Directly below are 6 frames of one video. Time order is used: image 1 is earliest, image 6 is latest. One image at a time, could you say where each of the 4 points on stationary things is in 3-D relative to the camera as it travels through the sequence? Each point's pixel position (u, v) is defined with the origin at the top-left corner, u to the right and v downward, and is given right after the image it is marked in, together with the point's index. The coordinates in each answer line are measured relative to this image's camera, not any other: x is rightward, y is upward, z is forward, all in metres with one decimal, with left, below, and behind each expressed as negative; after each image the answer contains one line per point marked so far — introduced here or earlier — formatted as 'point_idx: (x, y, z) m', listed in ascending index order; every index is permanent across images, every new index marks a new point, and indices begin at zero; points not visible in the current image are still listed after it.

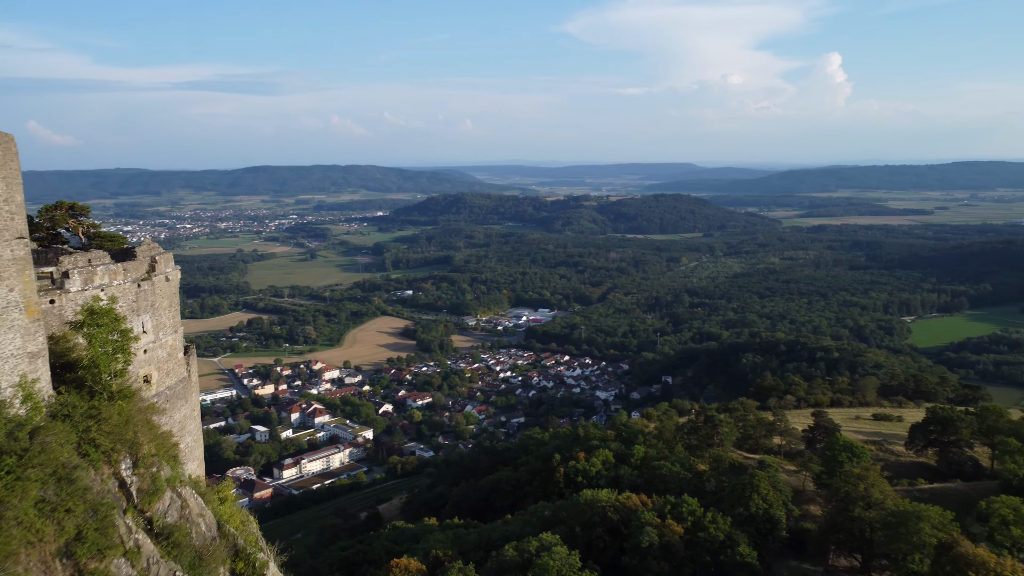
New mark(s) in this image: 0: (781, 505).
0: (+6.2, -4.8, +18.5) m
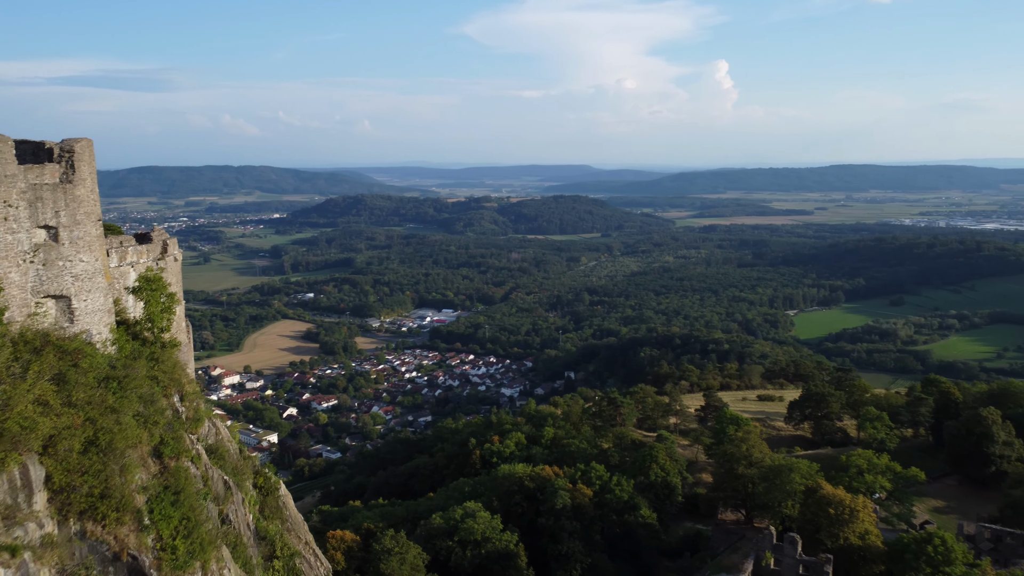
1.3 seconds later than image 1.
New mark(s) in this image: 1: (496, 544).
0: (+4.1, -4.6, +20.1) m
1: (-0.3, -5.5, +17.5) m
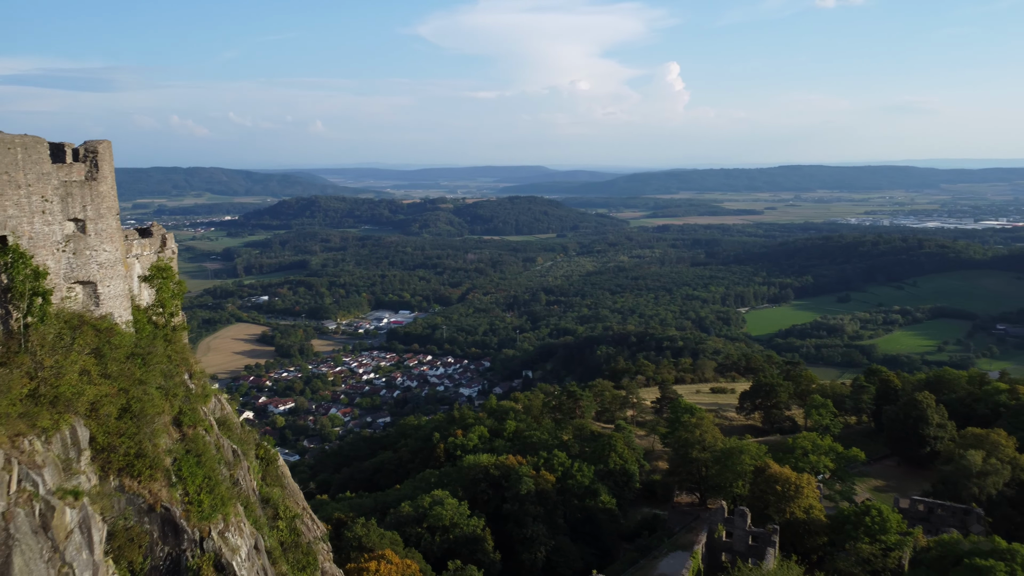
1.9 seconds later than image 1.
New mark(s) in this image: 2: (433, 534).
0: (+3.1, -4.5, +20.8) m
1: (-1.1, -5.5, +17.9) m
2: (-1.8, -5.5, +17.8) m
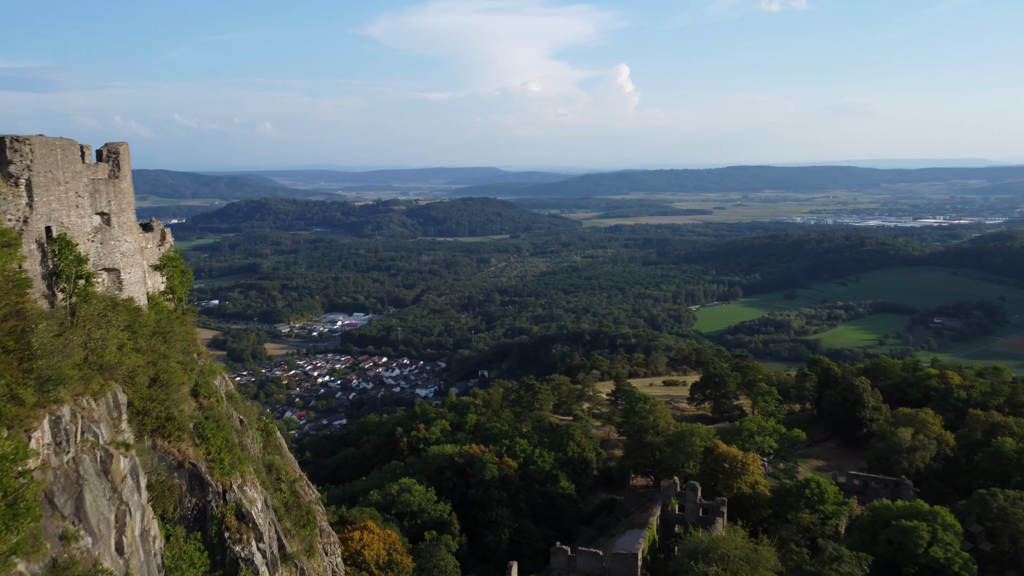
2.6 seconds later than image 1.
0: (+2.1, -4.4, +21.5) m
1: (-2.0, -5.4, +18.4) m
2: (-2.7, -5.5, +18.3) m
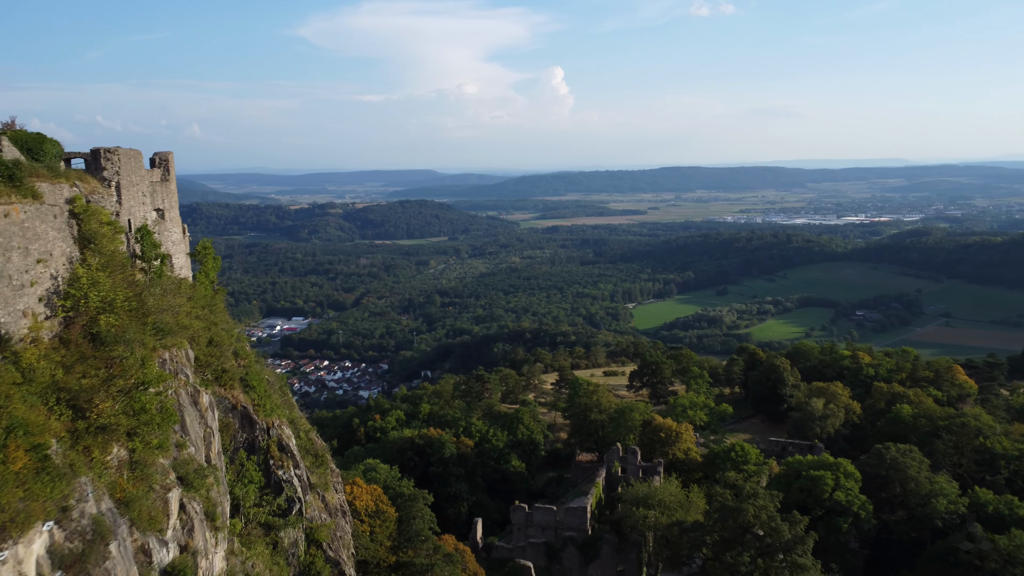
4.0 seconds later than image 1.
0: (+0.7, -4.3, +22.7) m
1: (-3.1, -5.3, +19.3) m
2: (-3.8, -5.4, +19.1) m
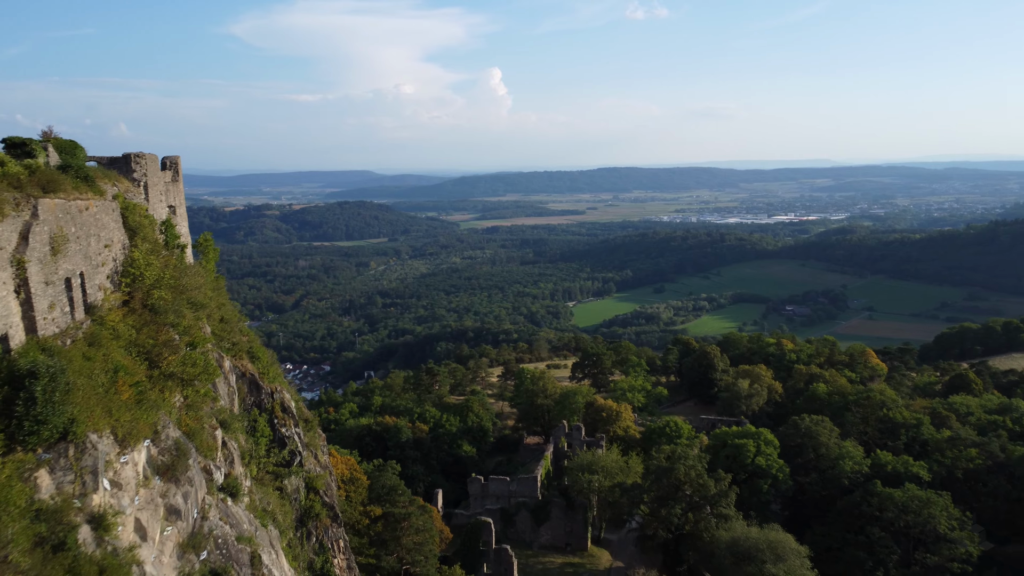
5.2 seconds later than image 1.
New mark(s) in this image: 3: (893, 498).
0: (-0.8, -4.2, +23.6) m
1: (-4.4, -5.3, +19.9) m
2: (-5.0, -5.4, +19.7) m
3: (+8.0, -4.5, +16.6) m
